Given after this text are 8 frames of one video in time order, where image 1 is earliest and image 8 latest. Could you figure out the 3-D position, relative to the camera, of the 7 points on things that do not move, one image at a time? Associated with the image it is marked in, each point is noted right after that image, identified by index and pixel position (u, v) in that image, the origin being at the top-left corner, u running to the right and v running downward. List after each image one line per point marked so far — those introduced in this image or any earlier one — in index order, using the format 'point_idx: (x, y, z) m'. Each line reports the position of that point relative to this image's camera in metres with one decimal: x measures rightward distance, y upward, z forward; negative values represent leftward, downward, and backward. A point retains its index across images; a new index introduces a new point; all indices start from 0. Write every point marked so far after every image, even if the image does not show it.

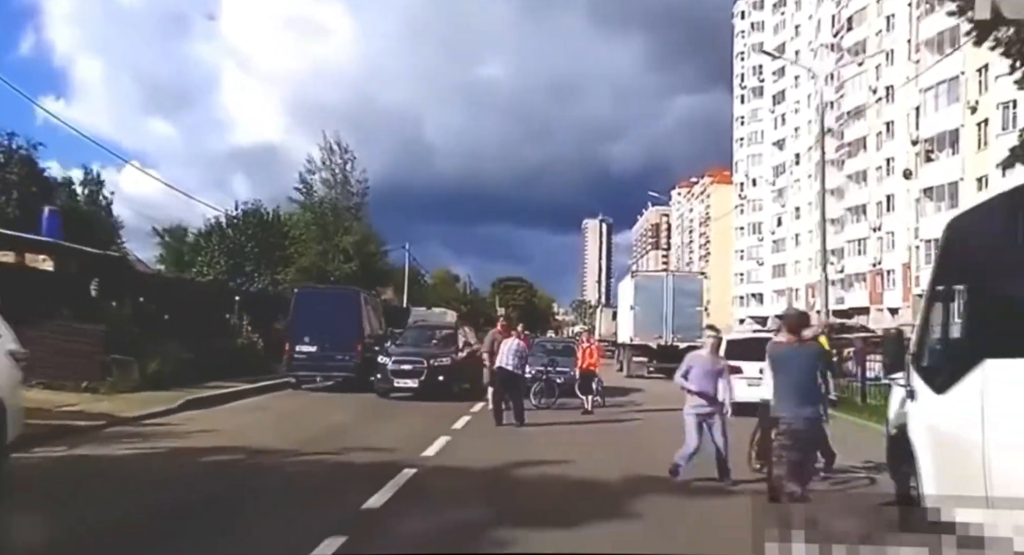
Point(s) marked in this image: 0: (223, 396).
0: (-6.6, -2.7, +19.1) m
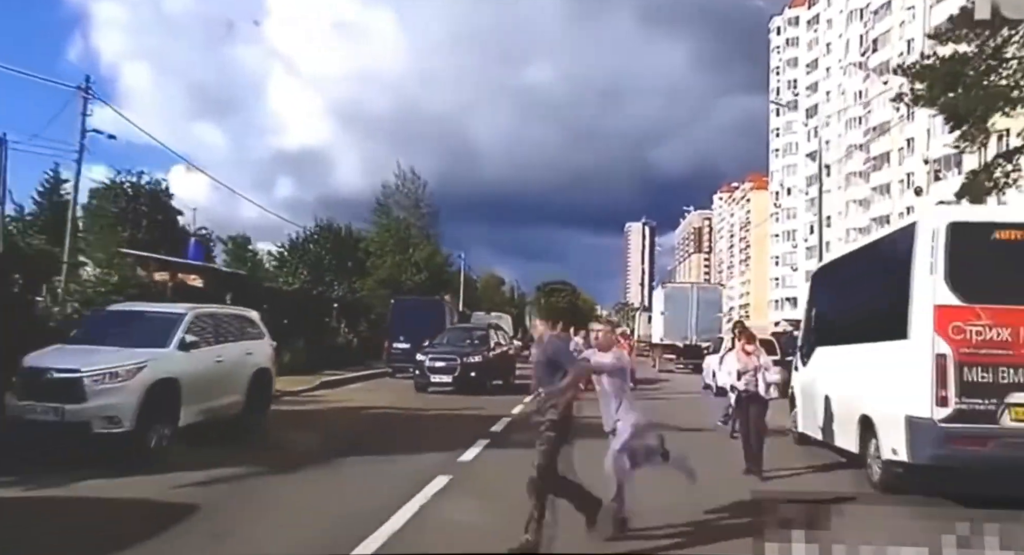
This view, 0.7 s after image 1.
0: (-5.1, -3.1, +24.9) m
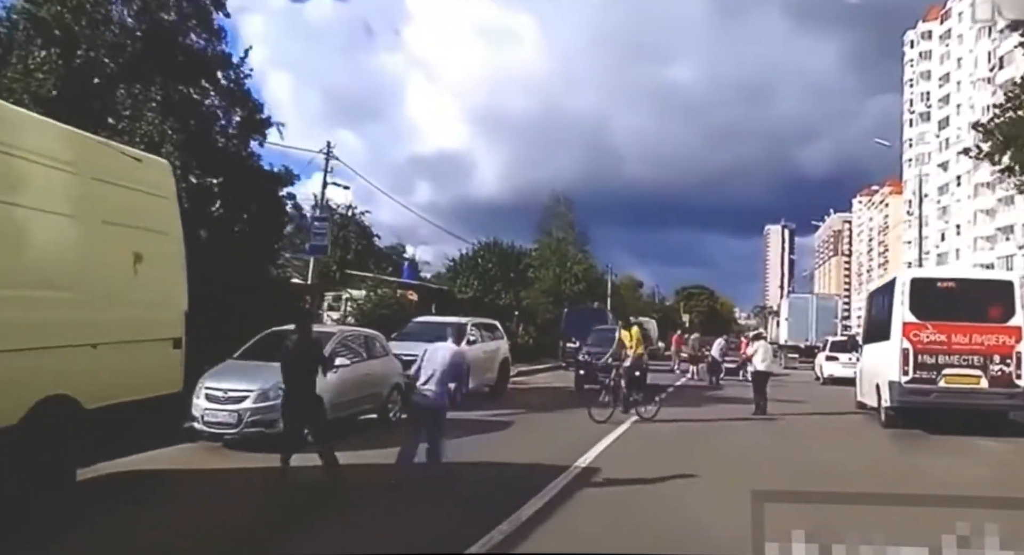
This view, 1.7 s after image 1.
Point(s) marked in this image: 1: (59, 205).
0: (+0.5, -3.7, +32.6) m
1: (-4.0, +0.5, +7.5) m
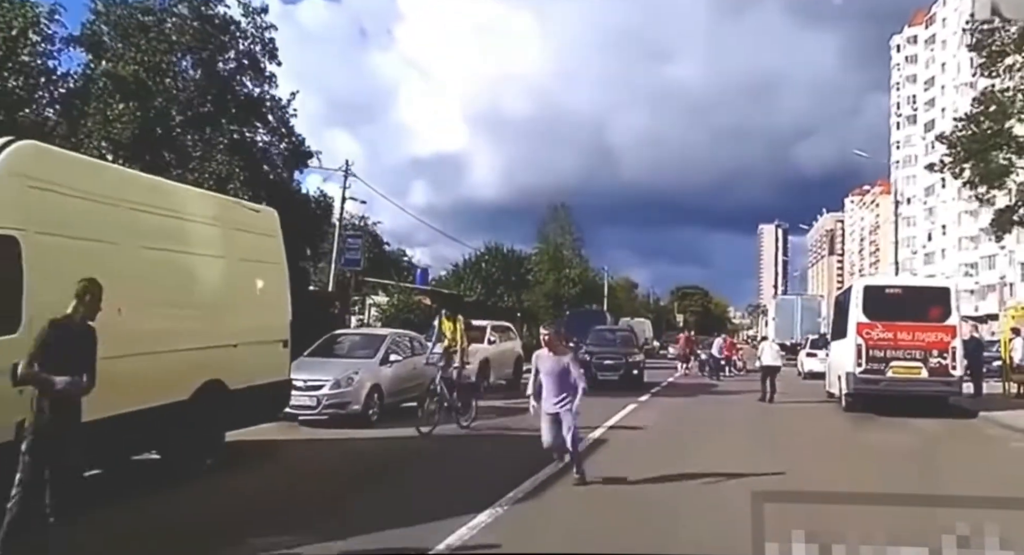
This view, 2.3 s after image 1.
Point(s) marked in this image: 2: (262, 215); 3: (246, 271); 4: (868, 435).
0: (+0.8, -3.9, +35.3) m
1: (-3.6, +0.3, +10.3) m
2: (-3.4, +0.8, +11.6) m
3: (-3.4, +0.1, +11.0) m
4: (+6.6, -2.9, +15.7) m
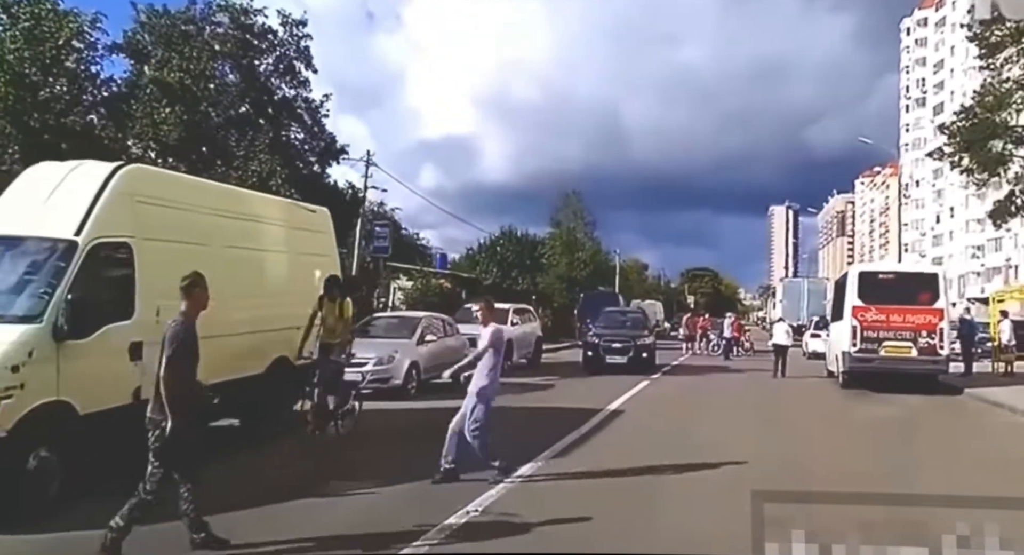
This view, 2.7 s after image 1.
0: (+1.5, -3.3, +36.8) m
1: (-3.2, +0.4, +11.8) m
2: (-3.0, +1.0, +13.1) m
3: (-3.0, +0.2, +12.5) m
4: (+7.1, -2.7, +17.2) m
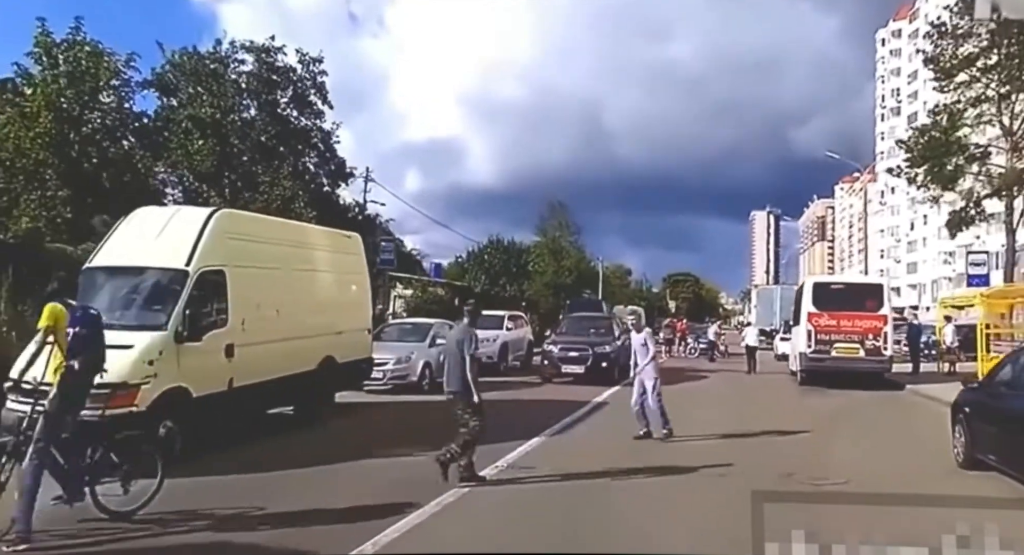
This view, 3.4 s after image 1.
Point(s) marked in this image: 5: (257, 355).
0: (+1.1, -3.6, +39.3) m
1: (-3.1, +0.1, +14.2) m
2: (-3.0, +0.7, +15.5) m
3: (-3.0, 0.0, +14.9) m
4: (+7.1, -2.9, +19.8) m
5: (-3.7, -1.1, +12.1) m
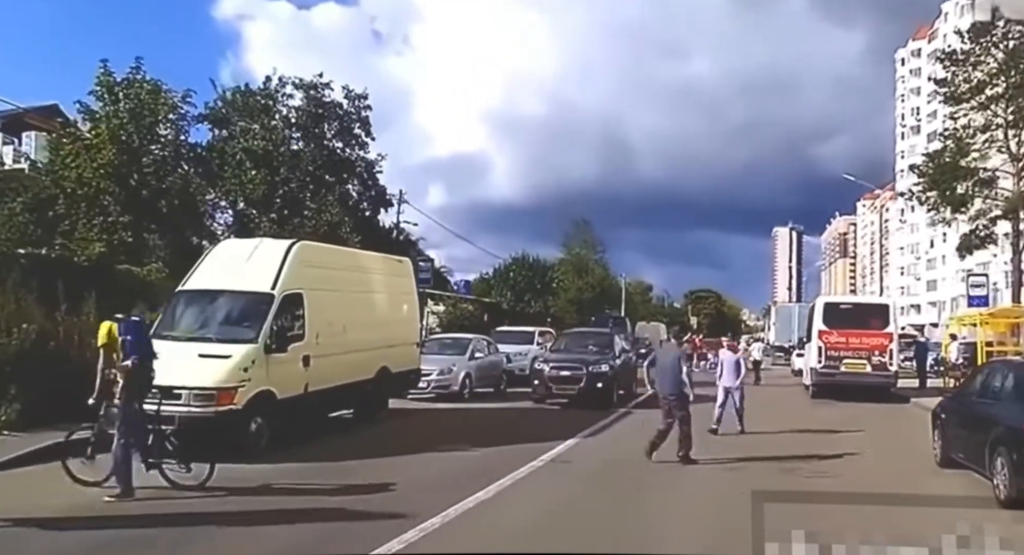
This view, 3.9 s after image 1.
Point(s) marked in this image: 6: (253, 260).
0: (+2.4, -4.5, +40.9) m
1: (-2.5, -0.2, +16.0) m
2: (-2.3, +0.3, +17.3) m
3: (-2.3, -0.4, +16.7) m
4: (+7.9, -3.4, +21.3) m
5: (-3.1, -1.5, +13.9) m
6: (-4.1, +0.3, +13.4) m
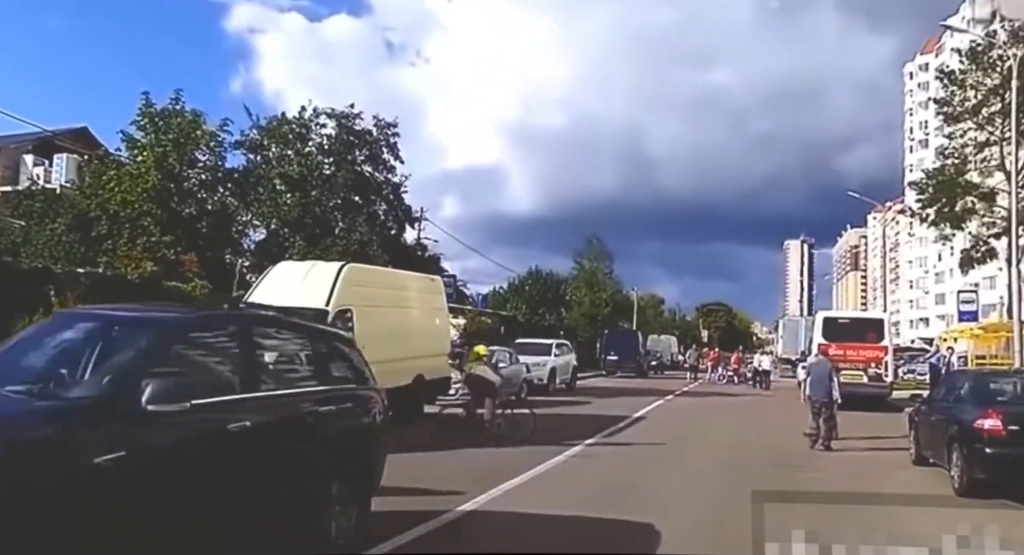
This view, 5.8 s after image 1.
0: (+3.2, -5.2, +42.5) m
1: (-2.0, -0.6, +17.7) m
2: (-1.8, -0.1, +19.0) m
3: (-1.8, -0.8, +18.4) m
4: (+8.4, -3.9, +22.8) m
5: (-2.6, -1.8, +15.6) m
6: (-3.7, 0.0, +15.1) m
